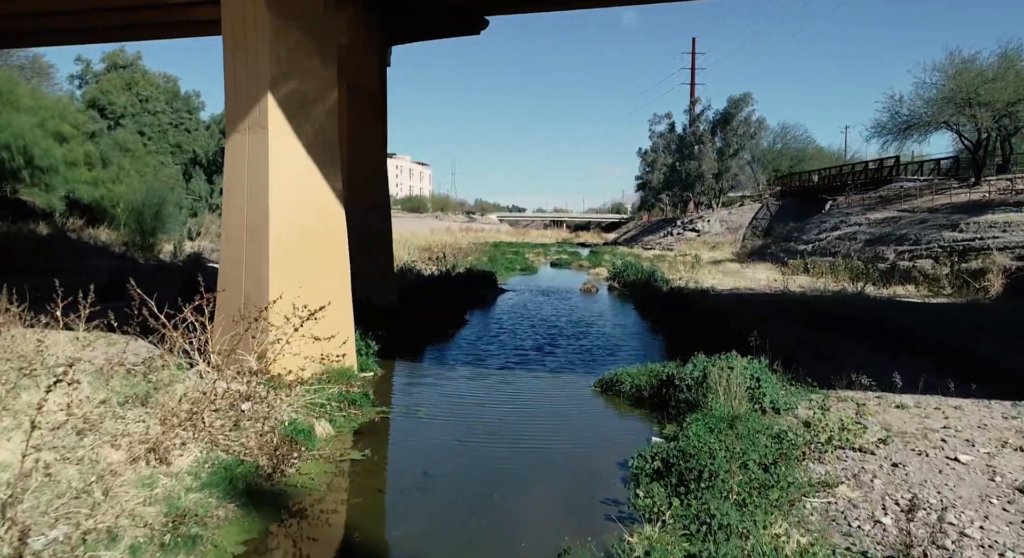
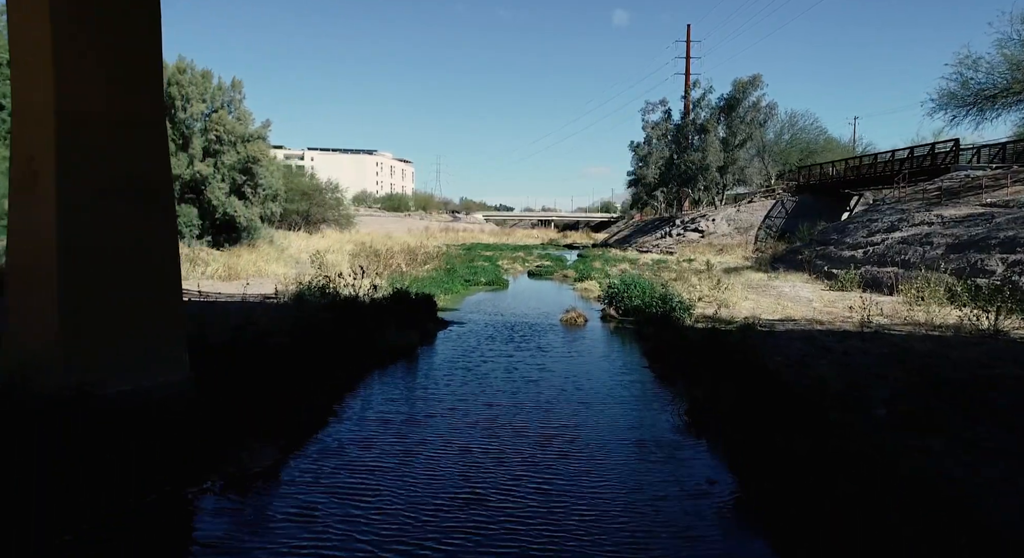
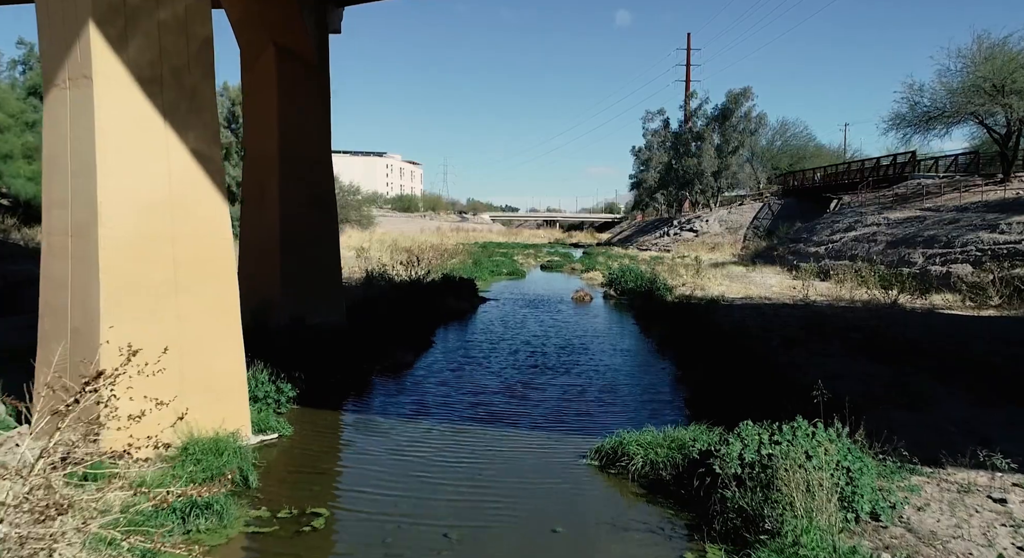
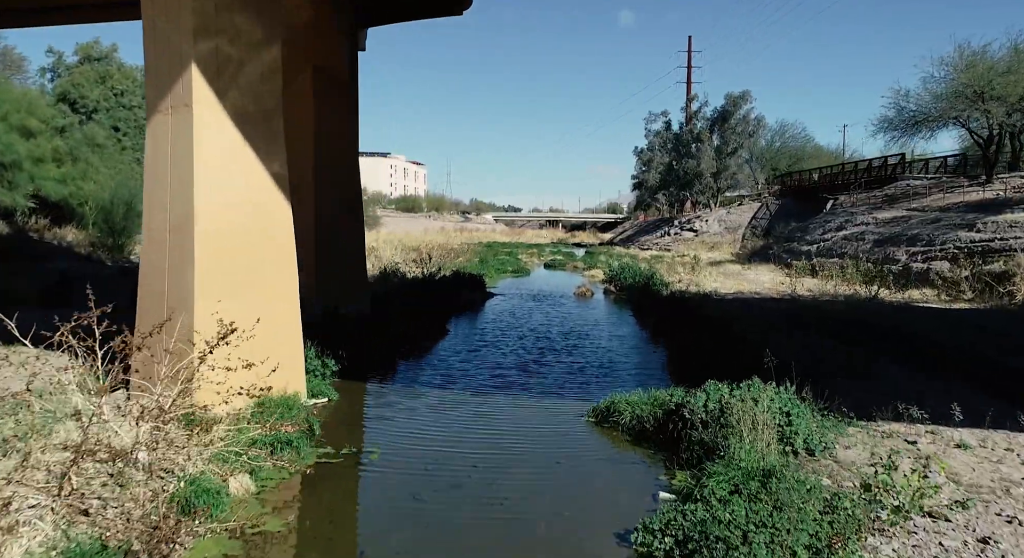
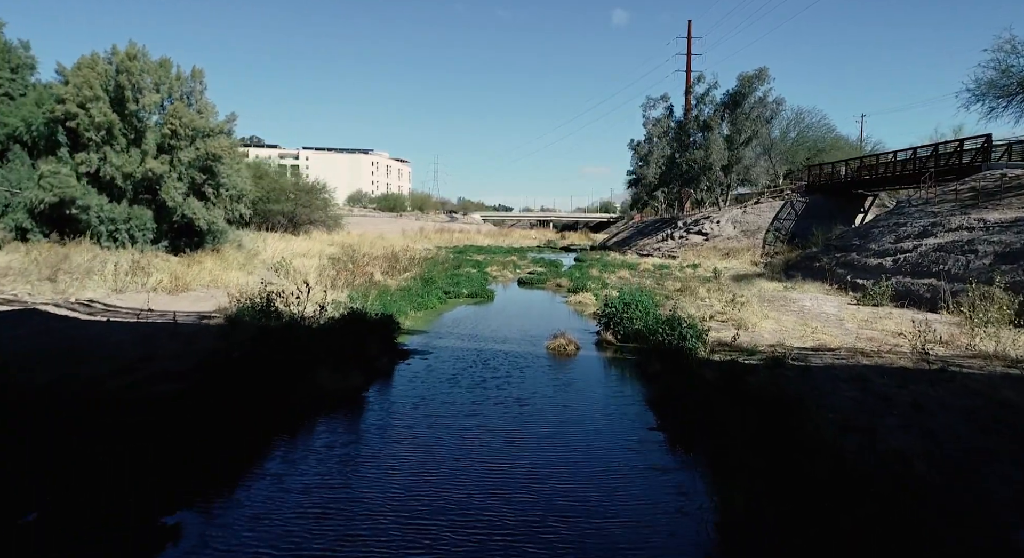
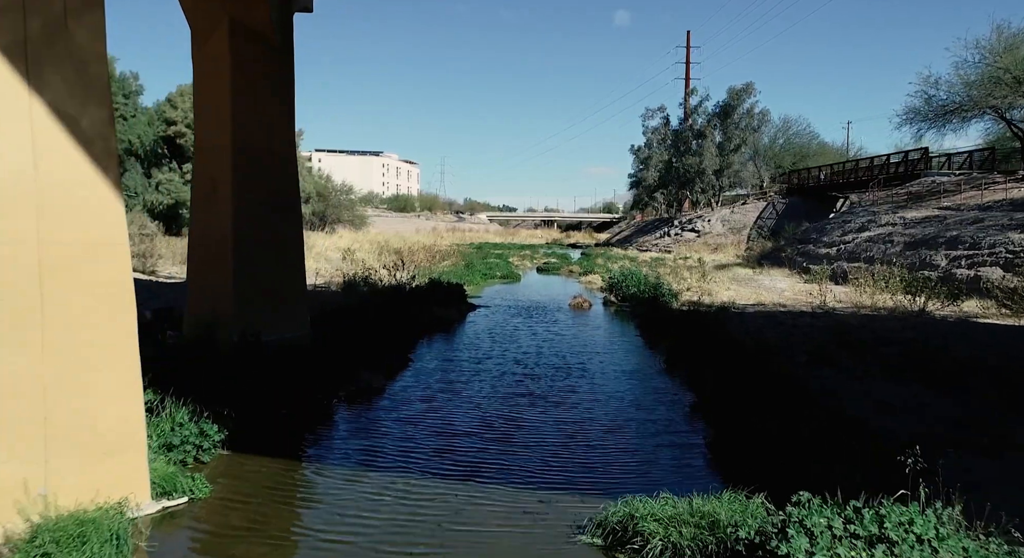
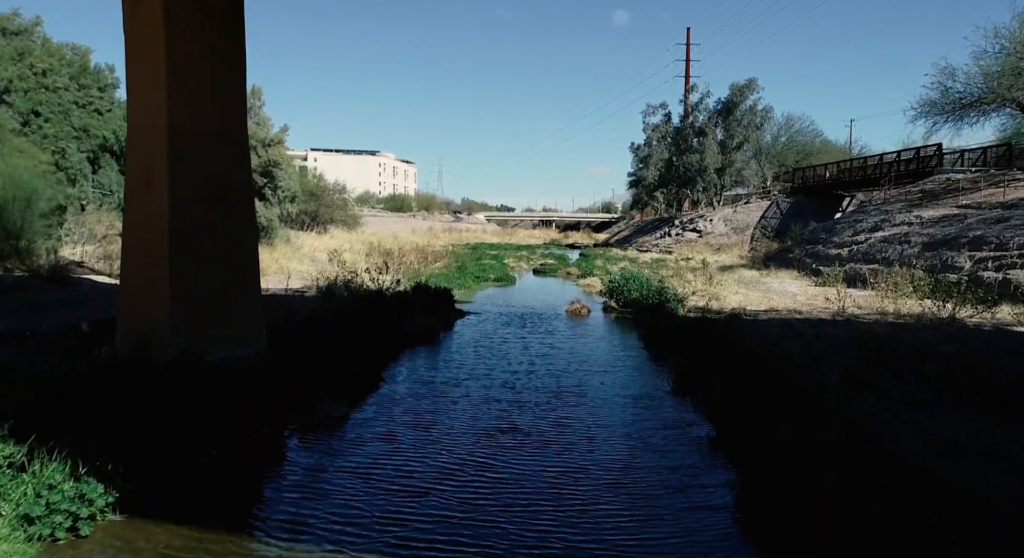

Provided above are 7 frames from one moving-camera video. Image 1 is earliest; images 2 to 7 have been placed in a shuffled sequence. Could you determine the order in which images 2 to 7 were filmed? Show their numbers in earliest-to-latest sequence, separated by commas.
4, 3, 6, 7, 2, 5
